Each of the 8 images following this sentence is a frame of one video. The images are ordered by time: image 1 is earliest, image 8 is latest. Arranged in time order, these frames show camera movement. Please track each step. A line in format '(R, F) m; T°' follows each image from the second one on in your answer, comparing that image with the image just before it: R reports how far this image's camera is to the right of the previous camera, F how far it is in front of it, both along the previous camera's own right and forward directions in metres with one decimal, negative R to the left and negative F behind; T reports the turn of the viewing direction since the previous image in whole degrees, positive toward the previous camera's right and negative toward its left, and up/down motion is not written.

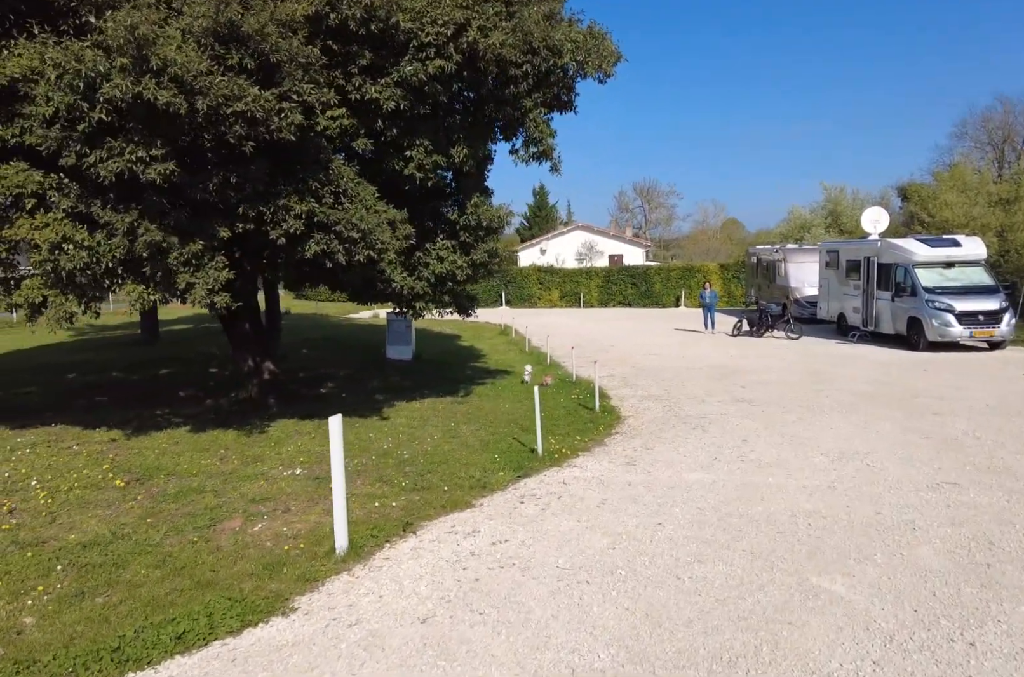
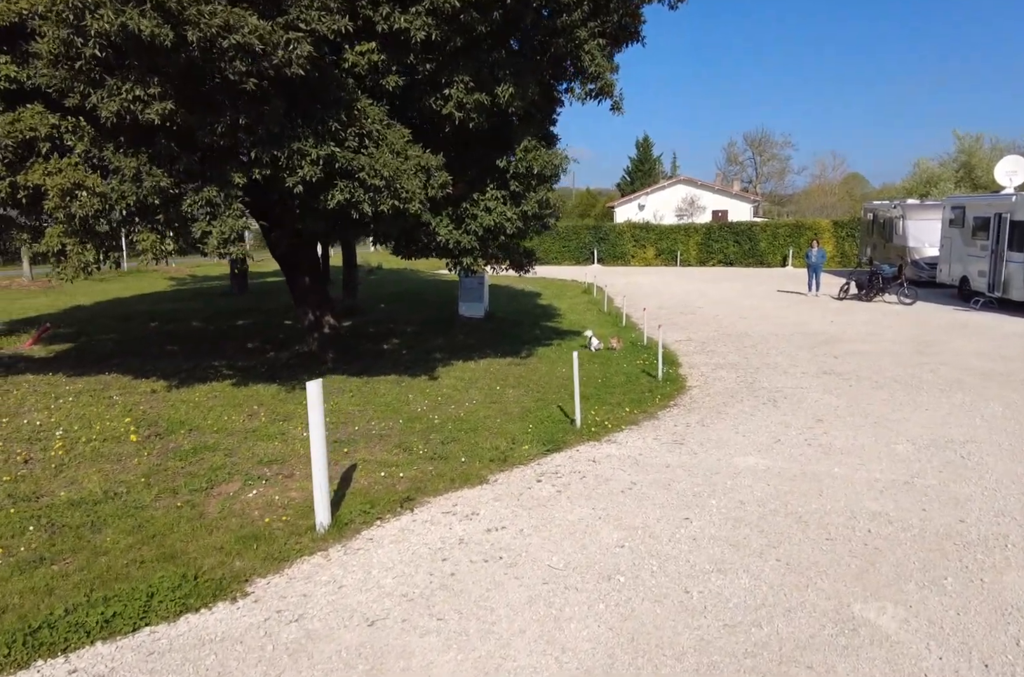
(+0.7, +0.8) m; -8°
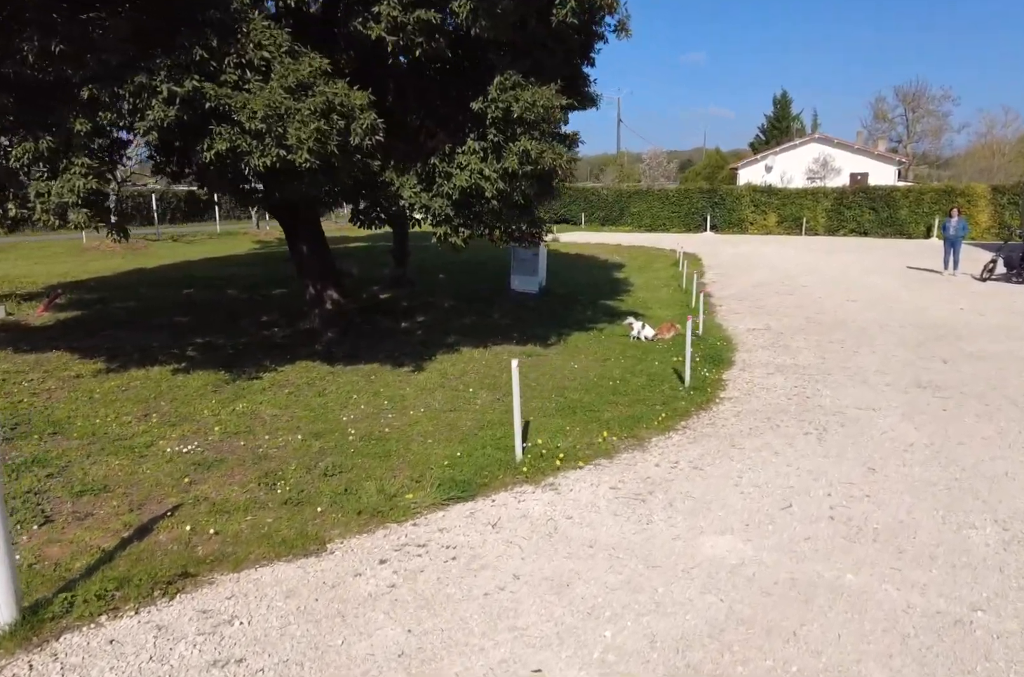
(+1.7, +2.2) m; -10°
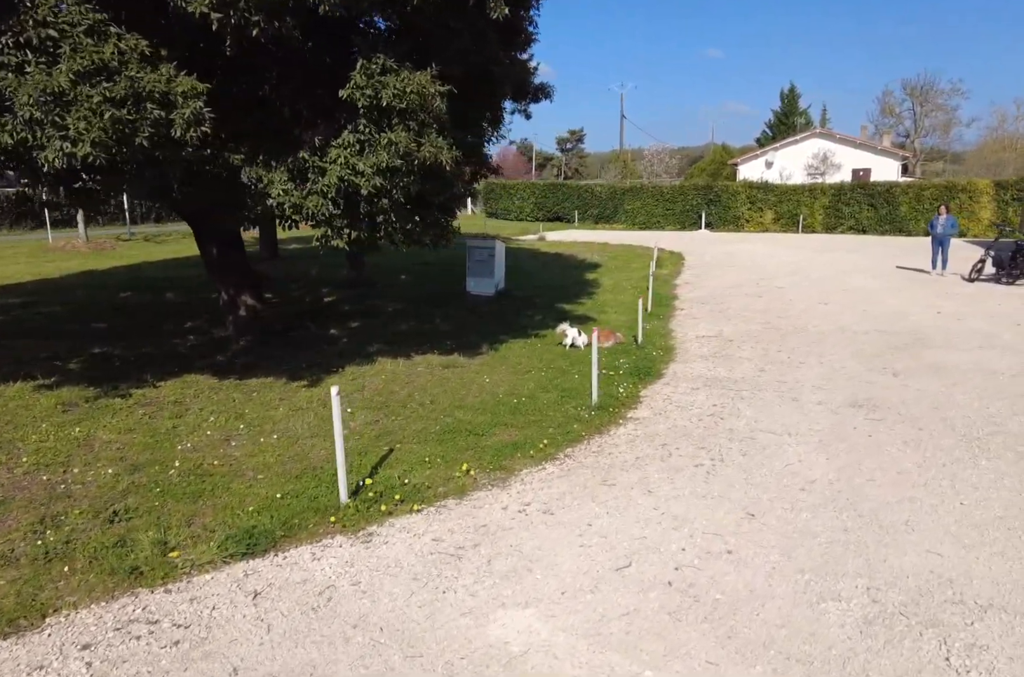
(+1.4, +0.8) m; -1°
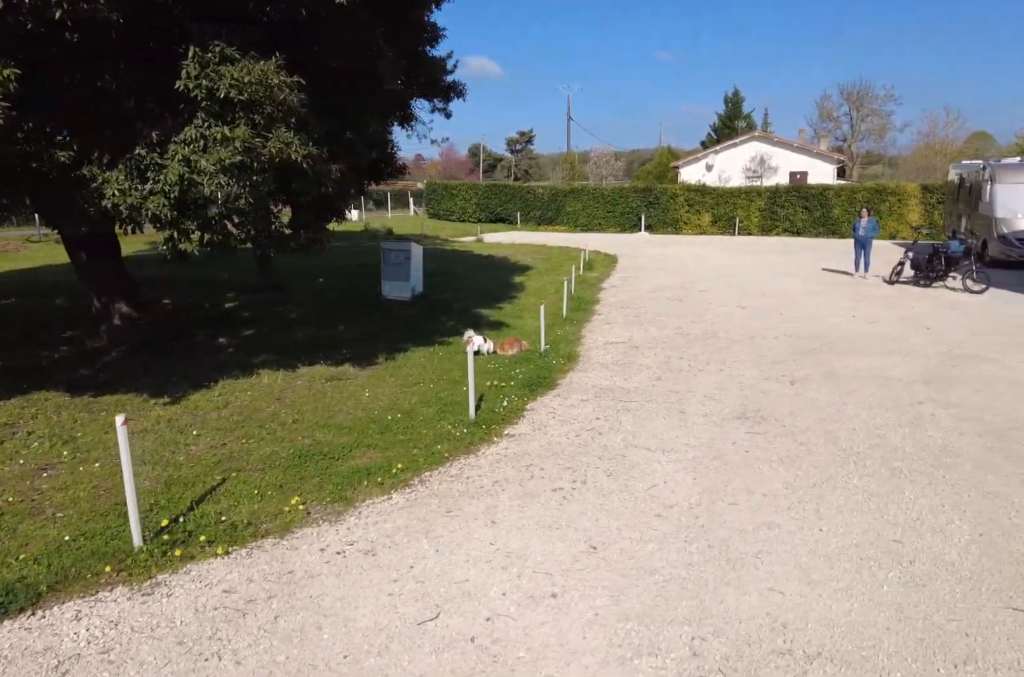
(+0.9, +0.5) m; +4°
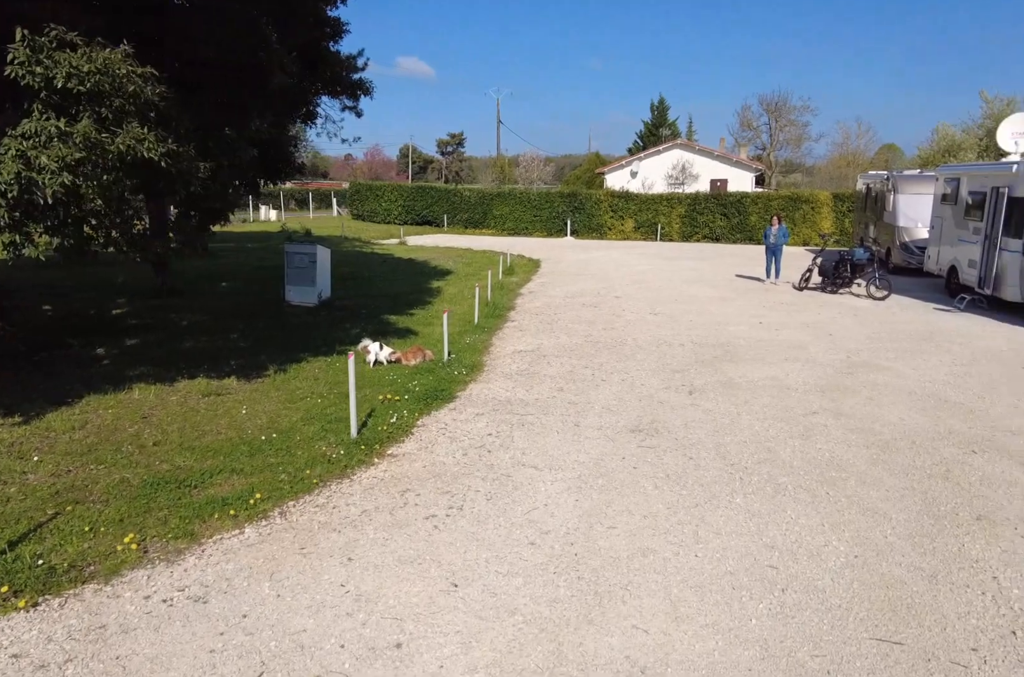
(+0.5, +0.3) m; +5°
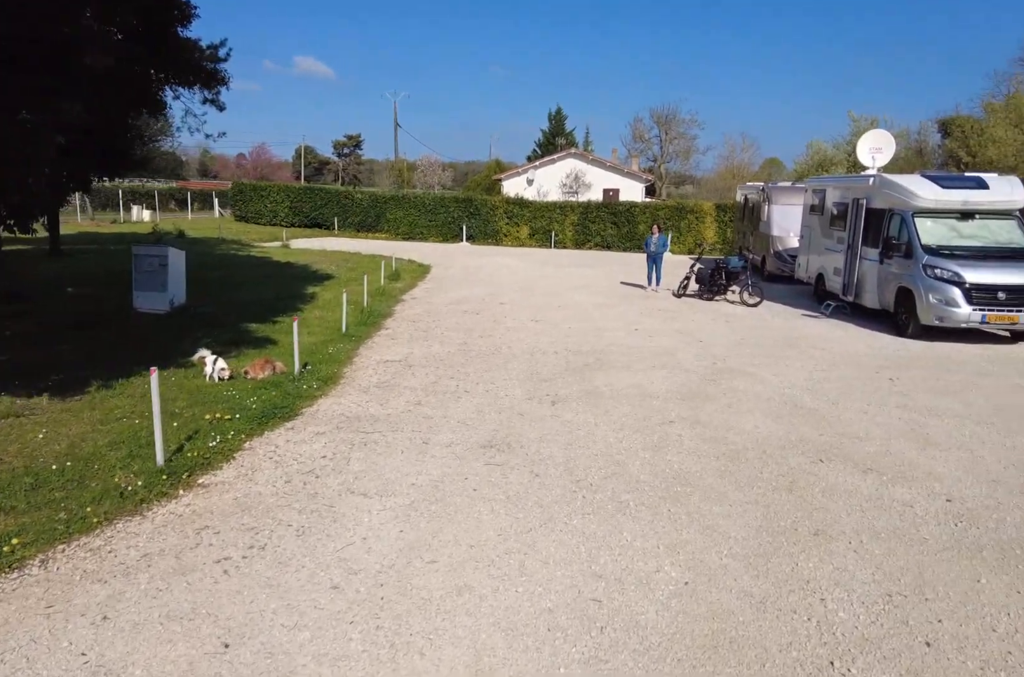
(+0.6, +0.5) m; +8°
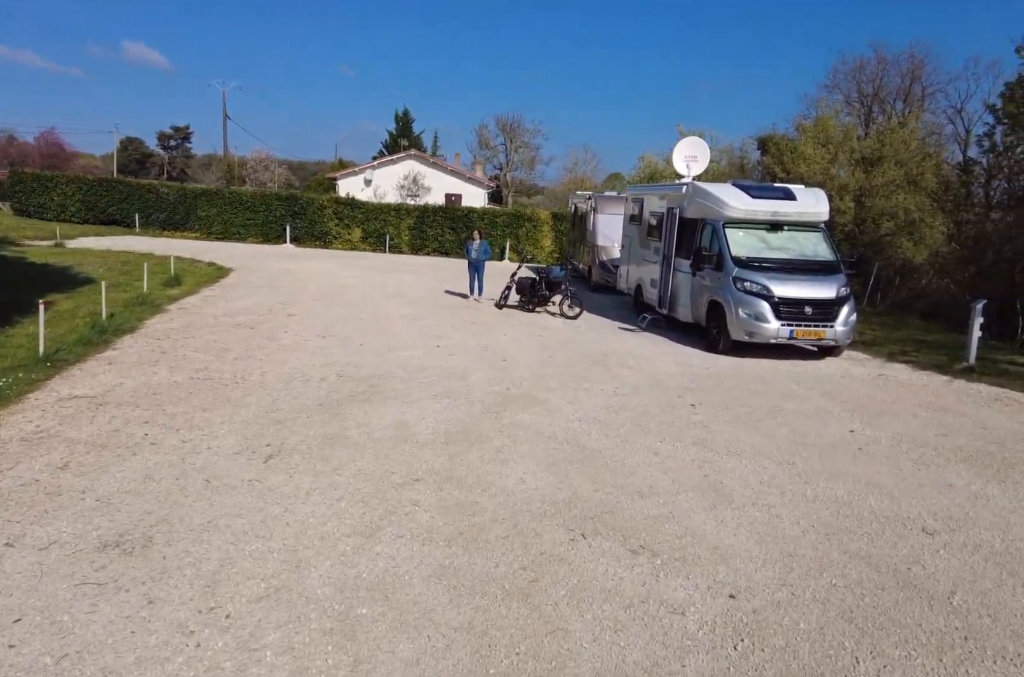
(+1.4, +1.8) m; +11°
